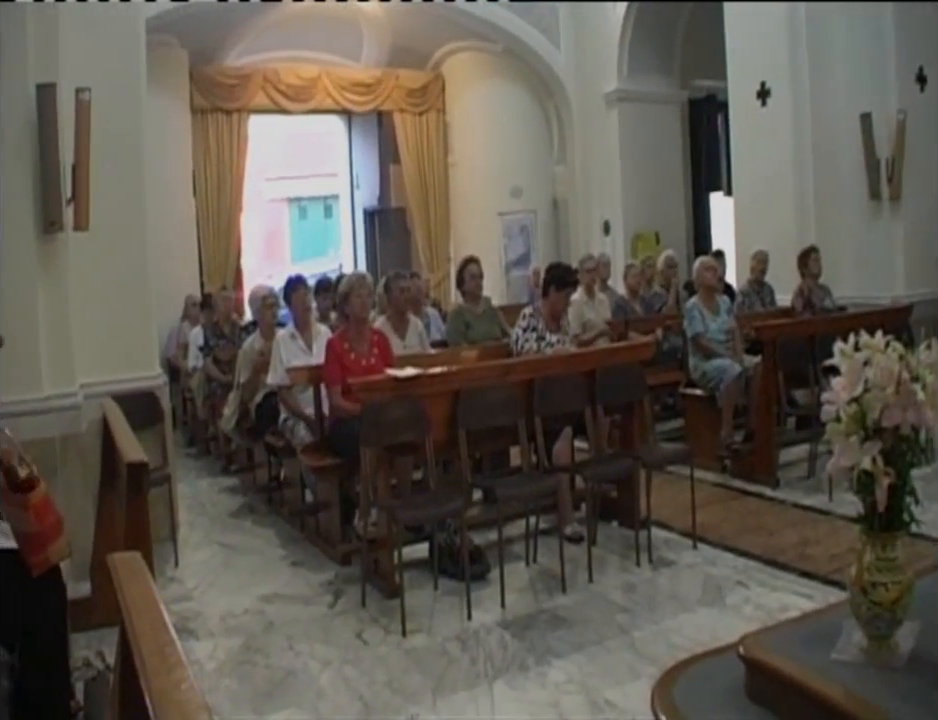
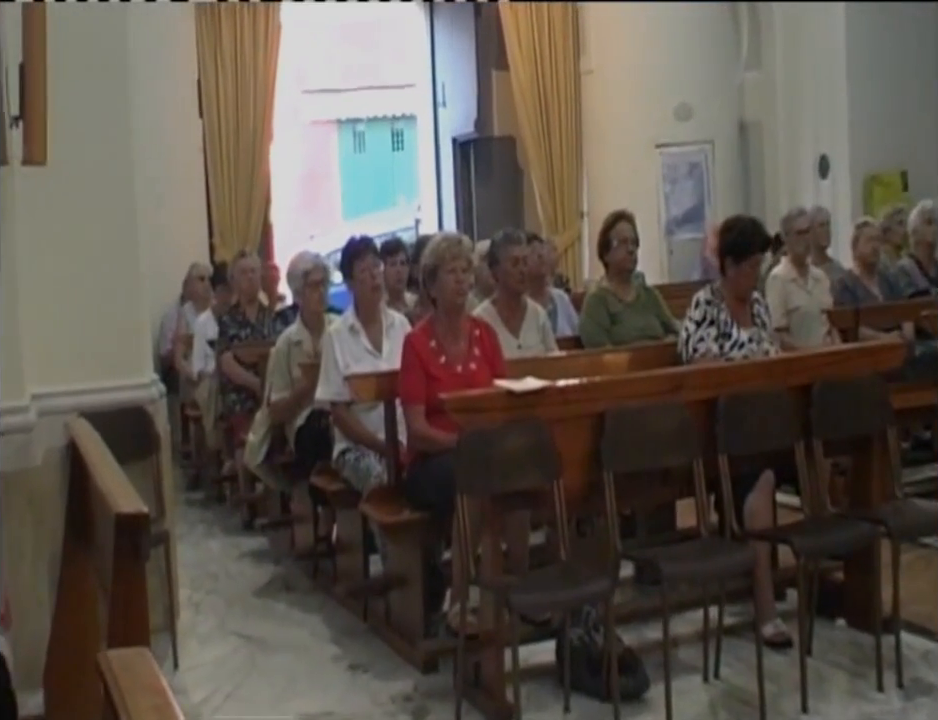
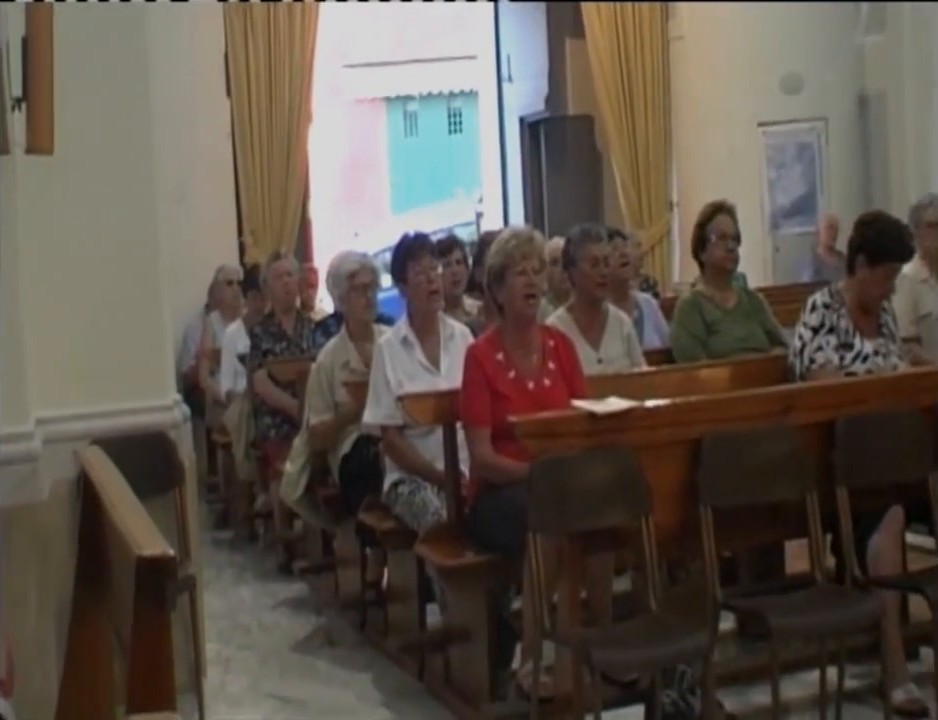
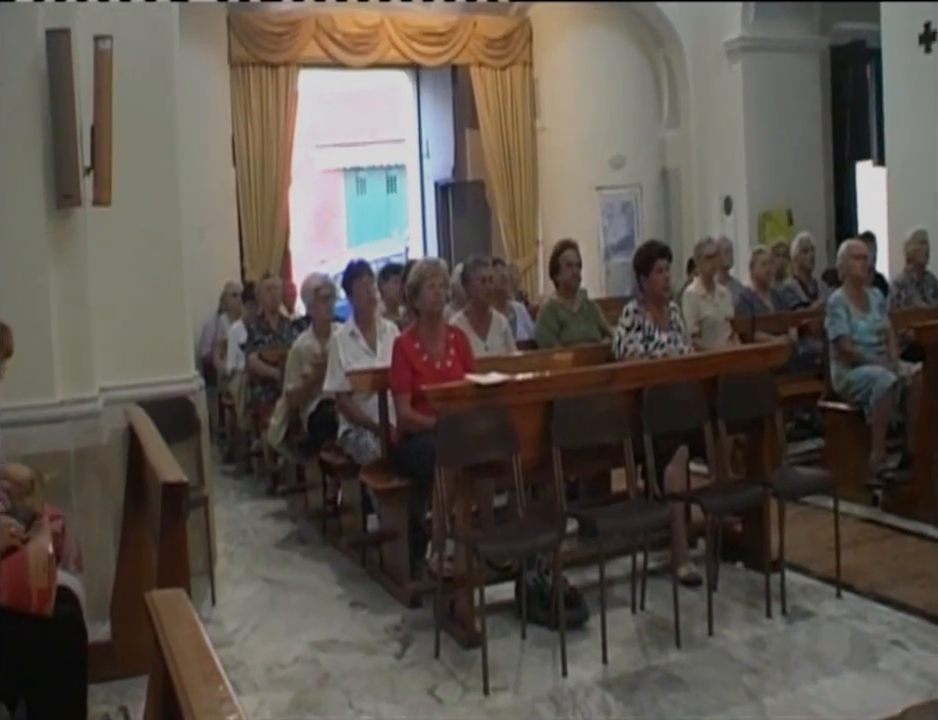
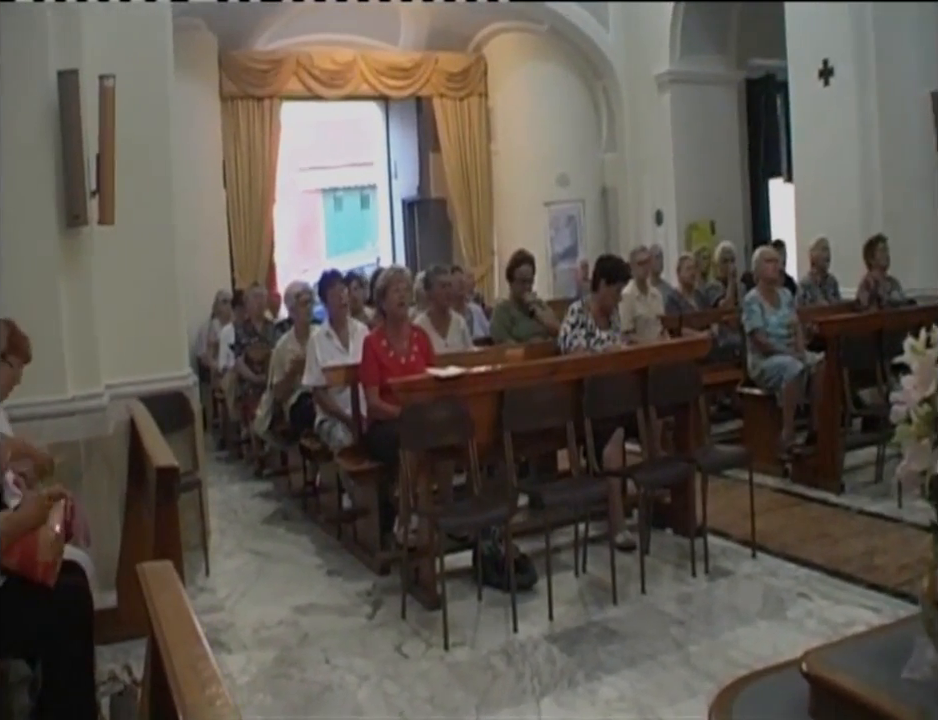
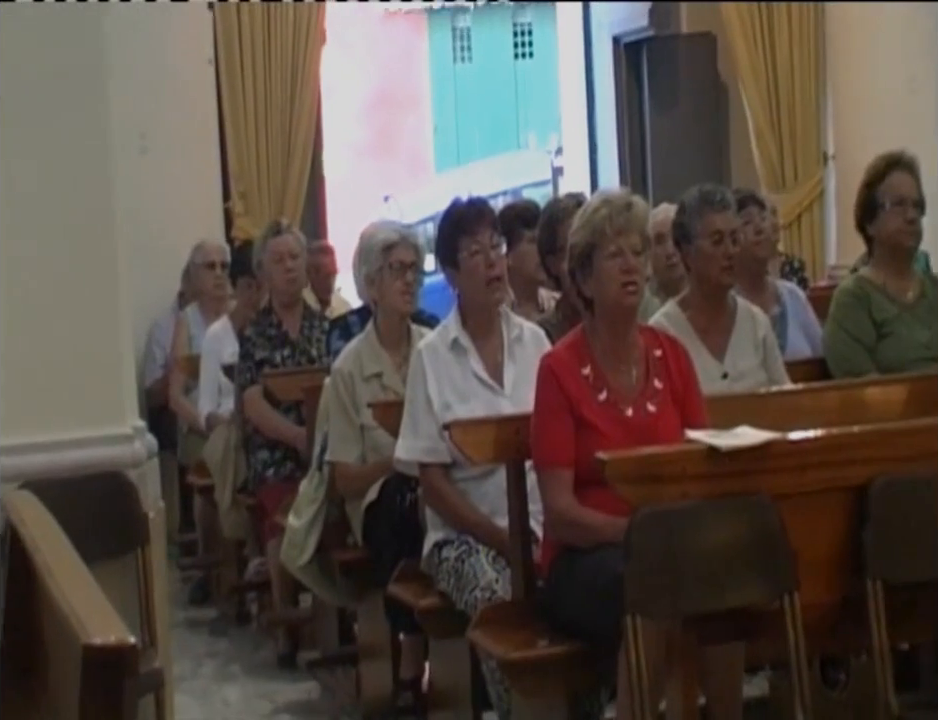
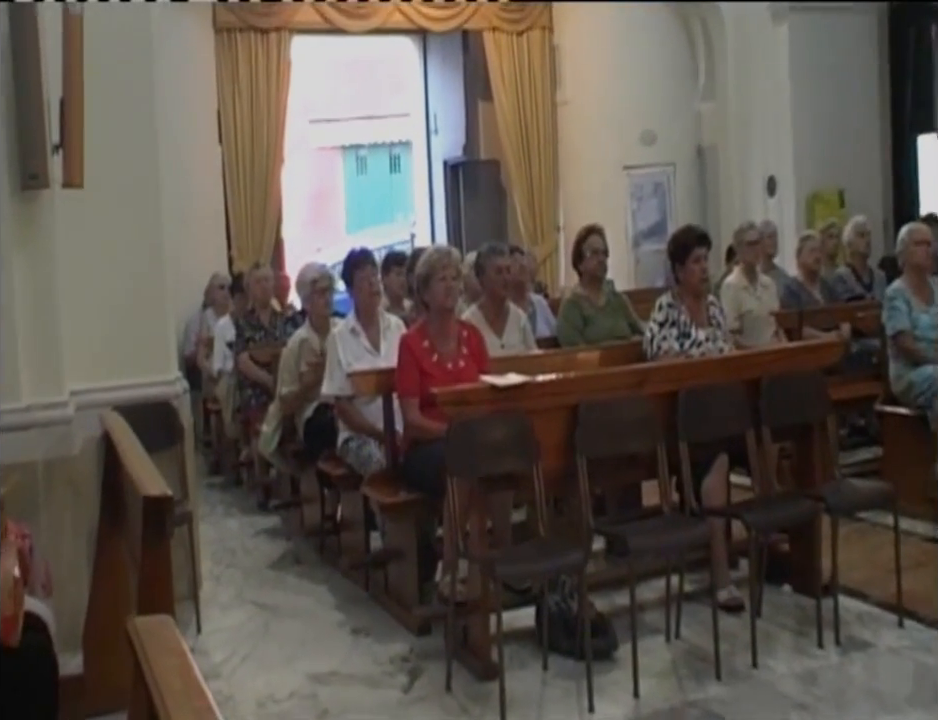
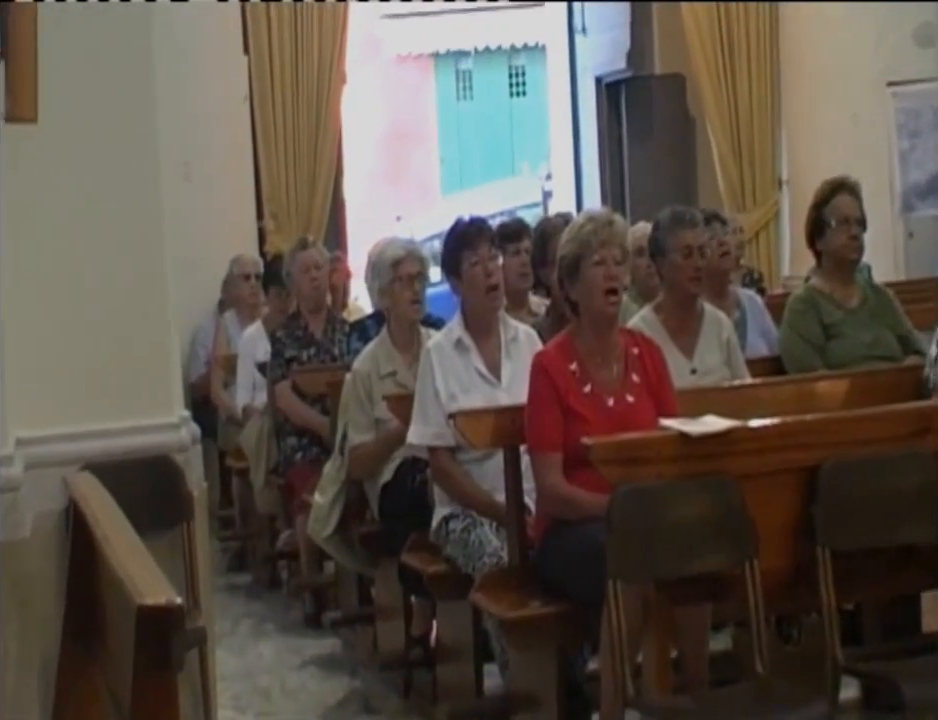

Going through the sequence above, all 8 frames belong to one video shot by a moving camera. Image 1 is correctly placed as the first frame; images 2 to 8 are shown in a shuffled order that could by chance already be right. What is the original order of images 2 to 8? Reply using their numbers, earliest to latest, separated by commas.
5, 4, 7, 2, 3, 8, 6
